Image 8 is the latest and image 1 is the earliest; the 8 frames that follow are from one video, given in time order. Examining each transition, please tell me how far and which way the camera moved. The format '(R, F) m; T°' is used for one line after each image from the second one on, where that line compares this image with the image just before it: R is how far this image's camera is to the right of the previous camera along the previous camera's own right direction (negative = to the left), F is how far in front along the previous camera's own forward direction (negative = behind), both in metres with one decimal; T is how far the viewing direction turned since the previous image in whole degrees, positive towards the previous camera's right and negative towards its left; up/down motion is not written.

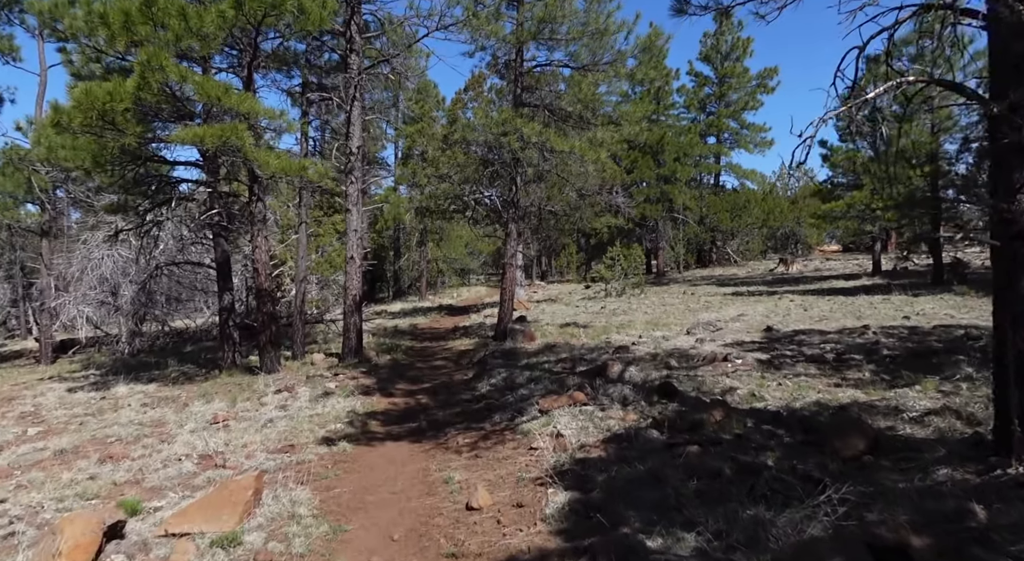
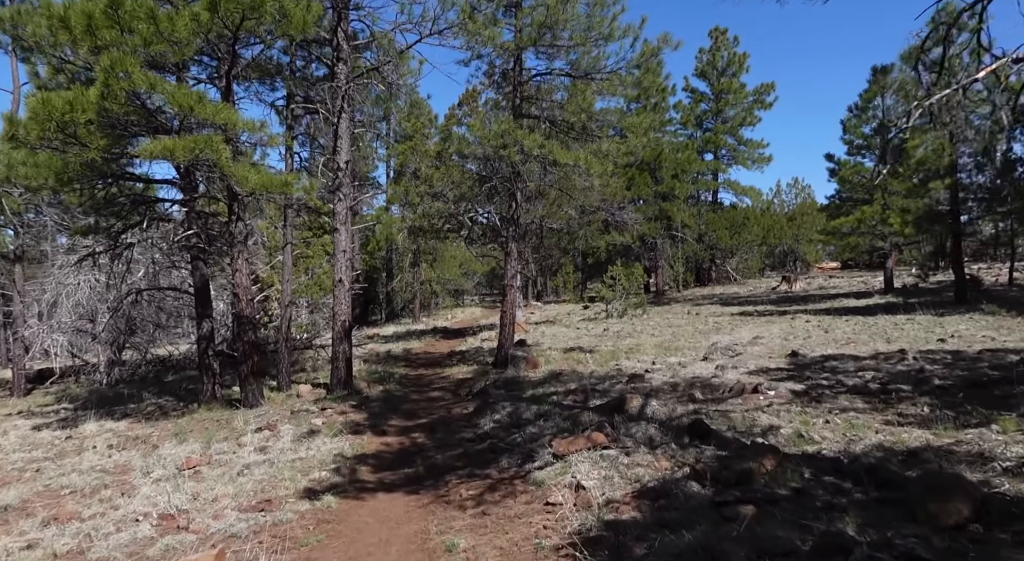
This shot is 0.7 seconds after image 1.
(-0.1, +0.8) m; +1°
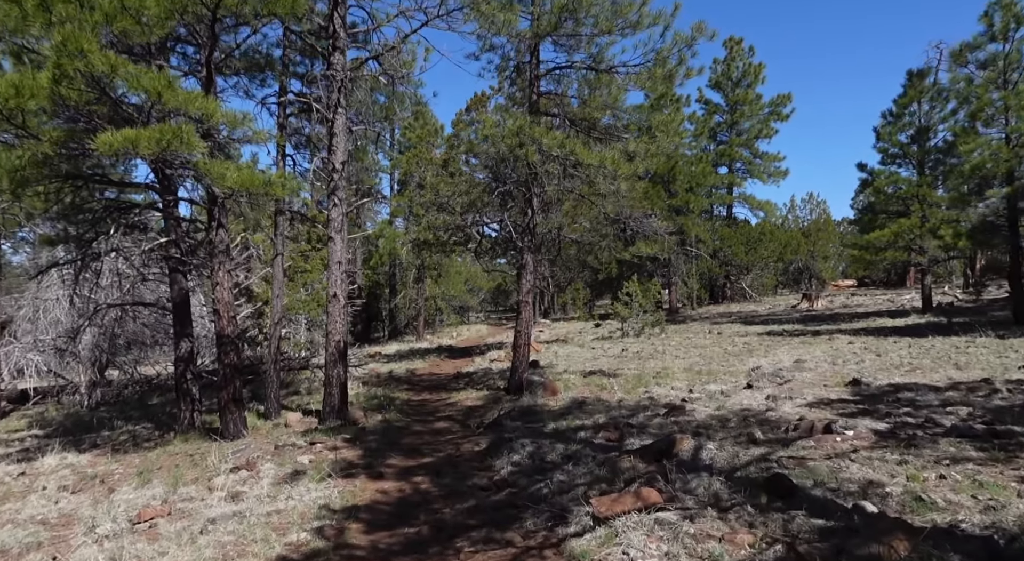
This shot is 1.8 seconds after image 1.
(-0.2, +1.3) m; 0°
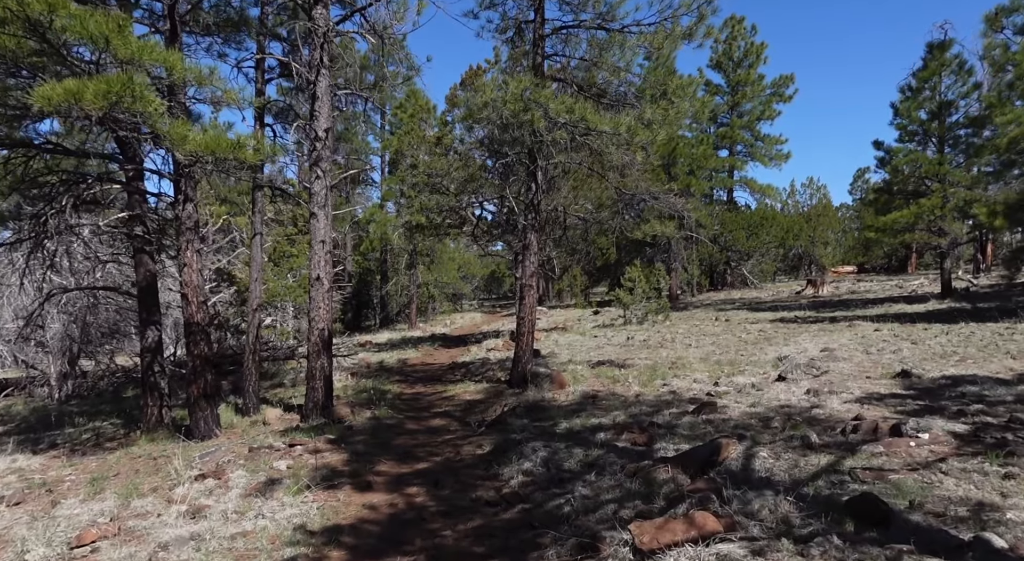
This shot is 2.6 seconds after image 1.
(-0.2, +1.0) m; +1°
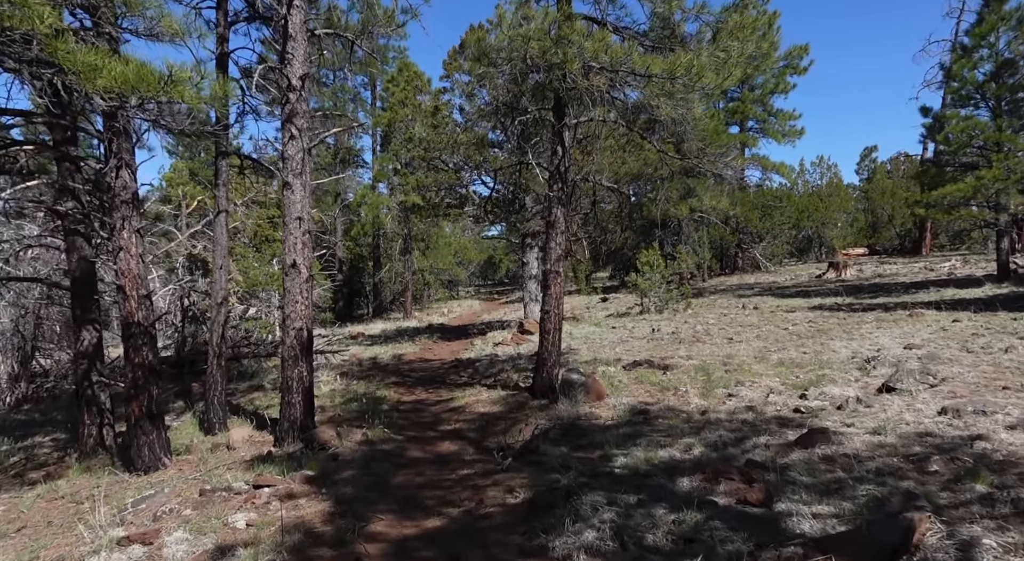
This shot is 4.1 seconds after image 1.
(-0.4, +1.8) m; +1°
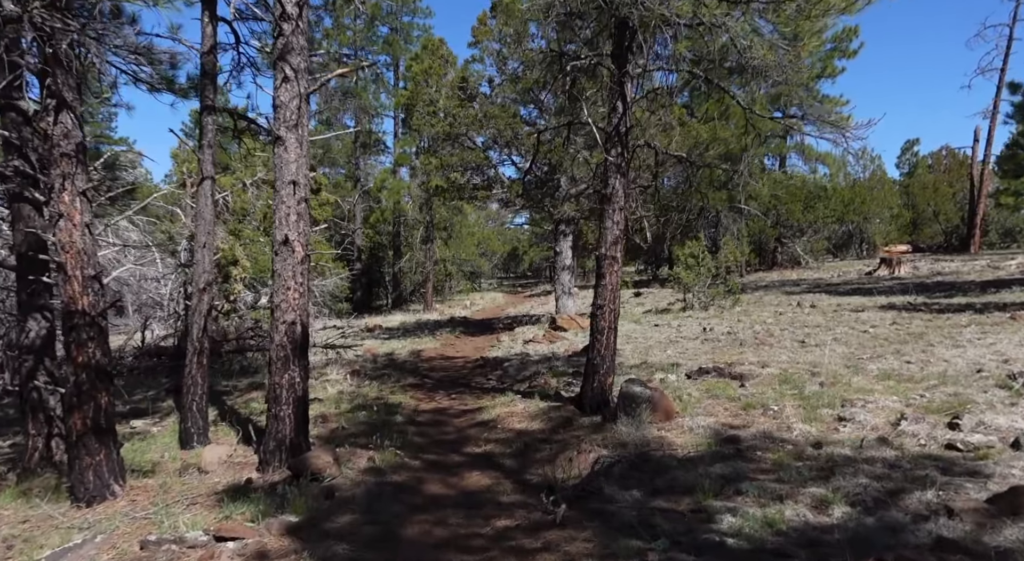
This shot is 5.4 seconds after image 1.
(-0.3, +1.6) m; -2°
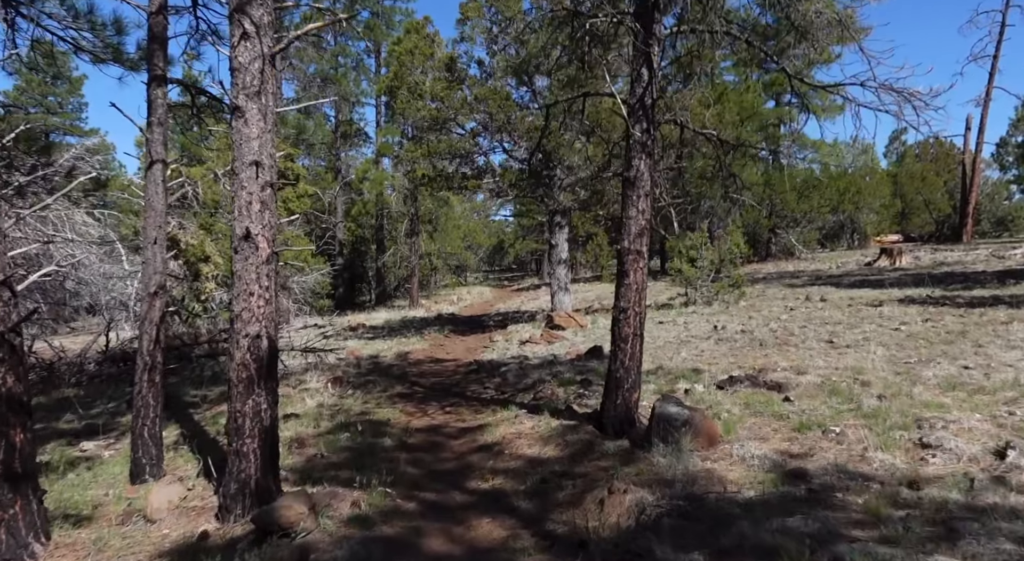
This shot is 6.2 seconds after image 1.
(-0.2, +1.0) m; +1°
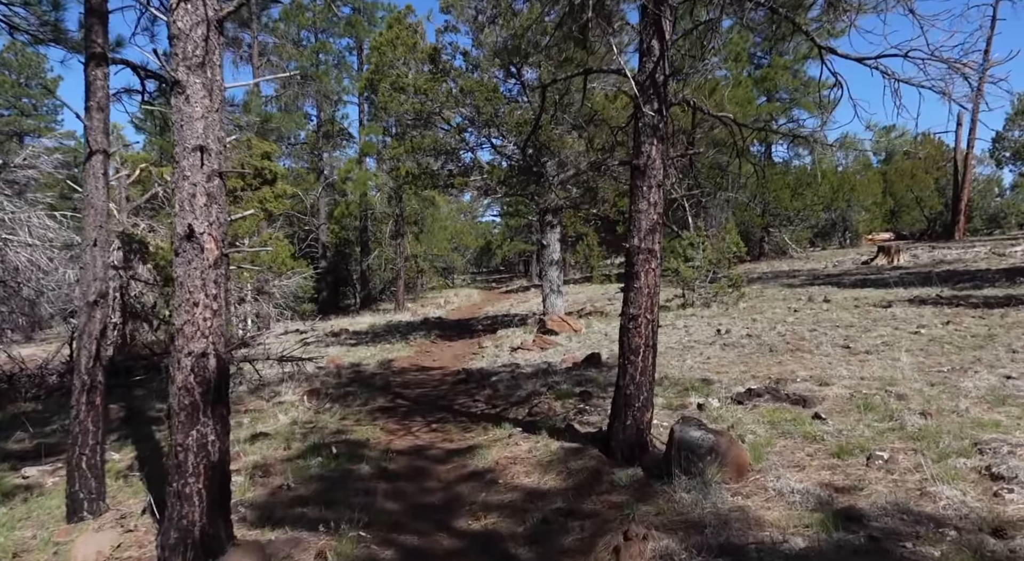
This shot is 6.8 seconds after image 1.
(0.0, +0.7) m; +1°
